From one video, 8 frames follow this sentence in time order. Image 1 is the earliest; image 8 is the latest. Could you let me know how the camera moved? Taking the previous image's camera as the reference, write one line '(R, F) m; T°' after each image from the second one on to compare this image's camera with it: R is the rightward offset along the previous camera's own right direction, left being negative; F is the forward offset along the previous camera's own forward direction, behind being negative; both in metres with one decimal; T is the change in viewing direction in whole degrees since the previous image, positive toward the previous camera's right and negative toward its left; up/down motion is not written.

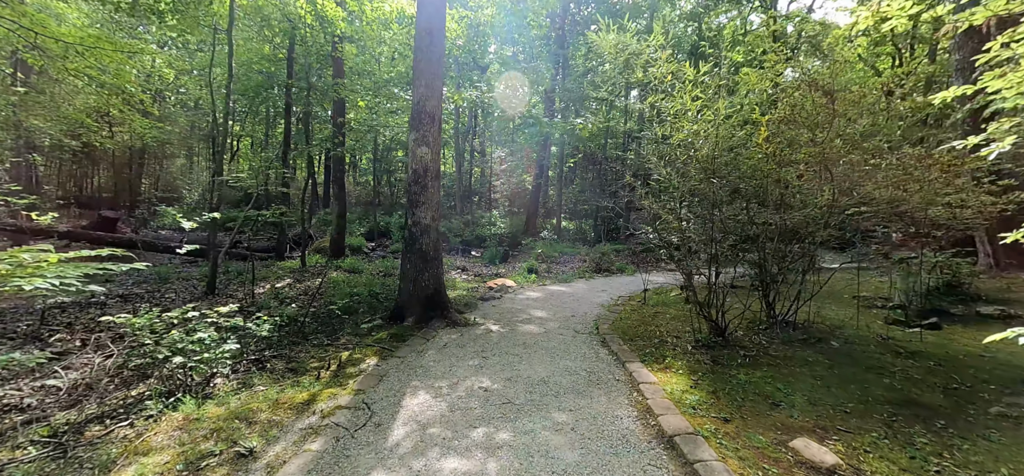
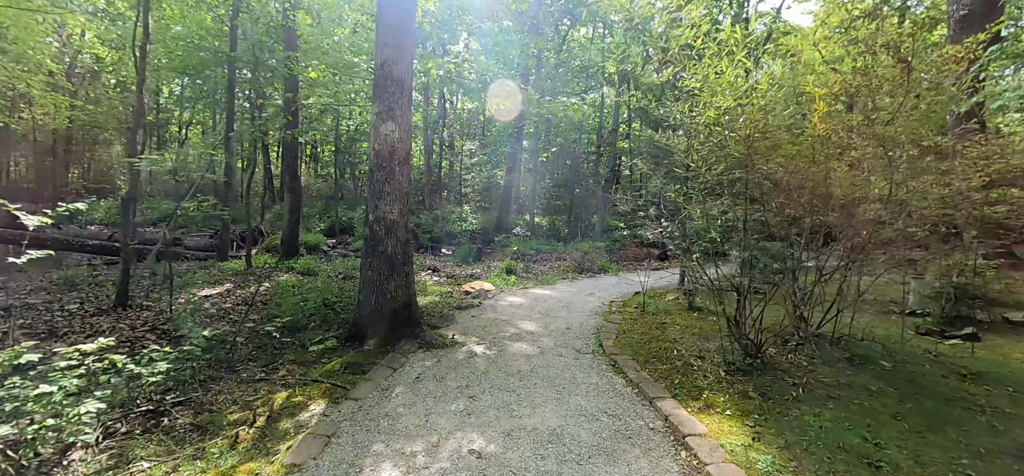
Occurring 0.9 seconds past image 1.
(-0.2, +0.8) m; +4°
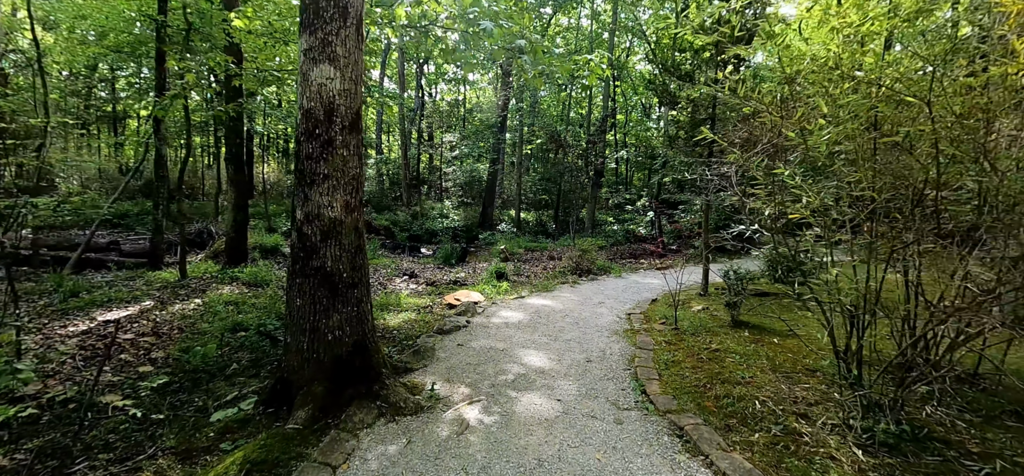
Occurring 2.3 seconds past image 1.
(-0.1, +1.1) m; +2°
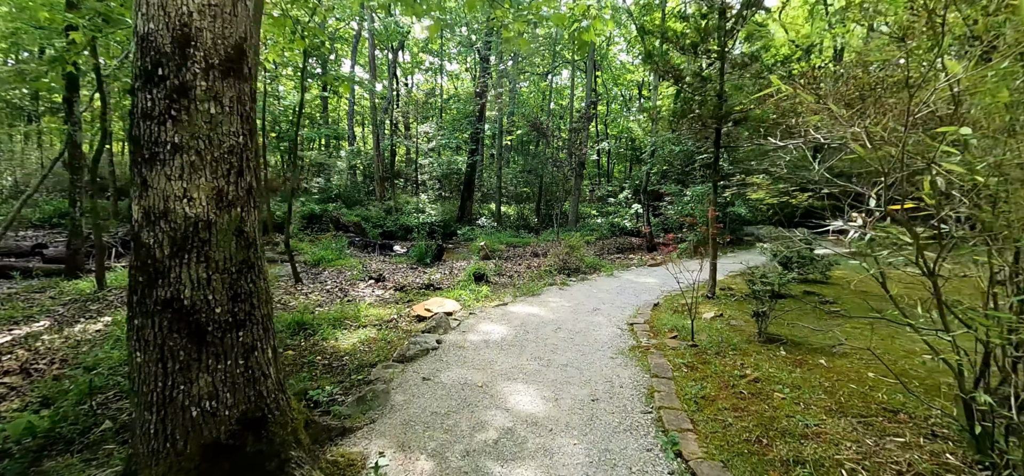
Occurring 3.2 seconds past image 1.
(0.0, +0.8) m; +3°
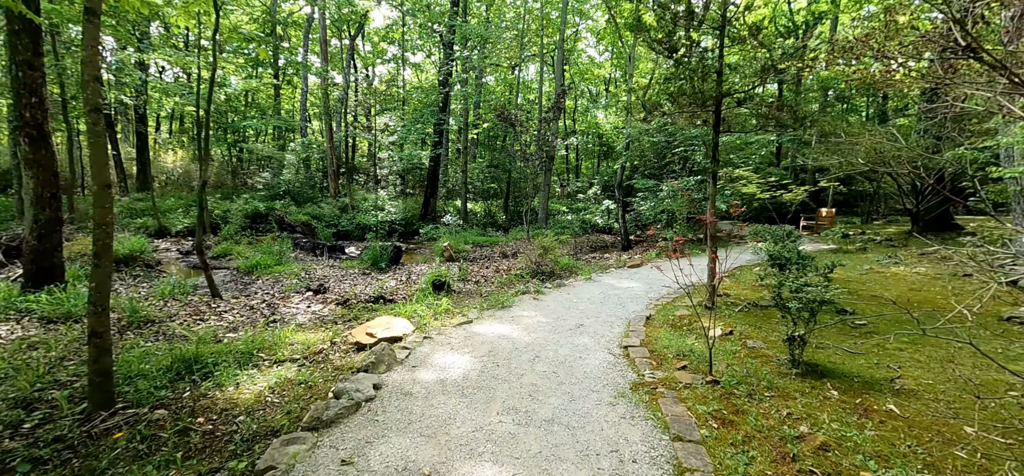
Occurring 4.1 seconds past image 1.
(0.0, +0.8) m; +4°
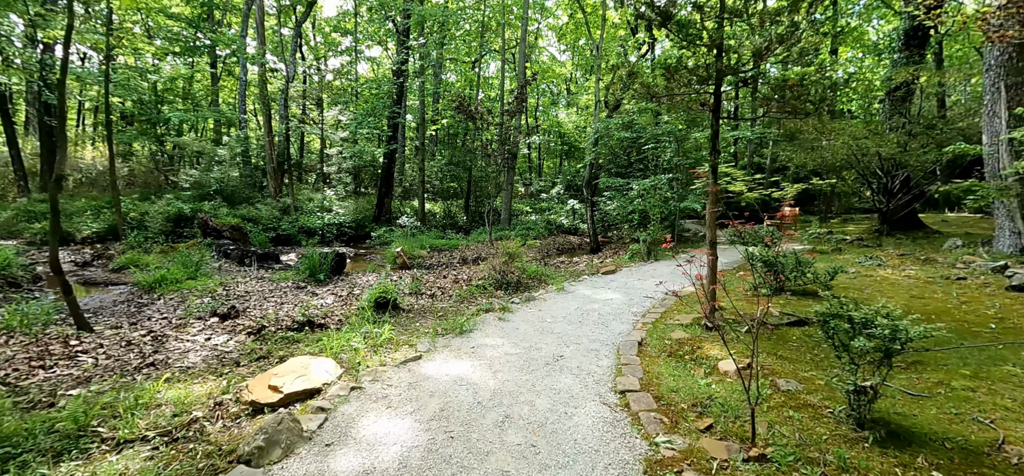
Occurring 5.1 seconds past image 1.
(0.0, +0.8) m; +5°
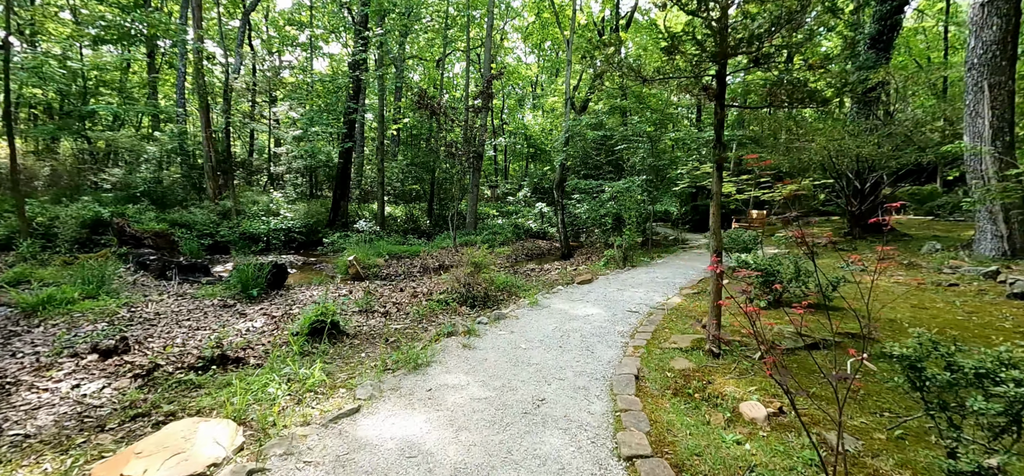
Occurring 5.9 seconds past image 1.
(0.0, +0.7) m; +5°
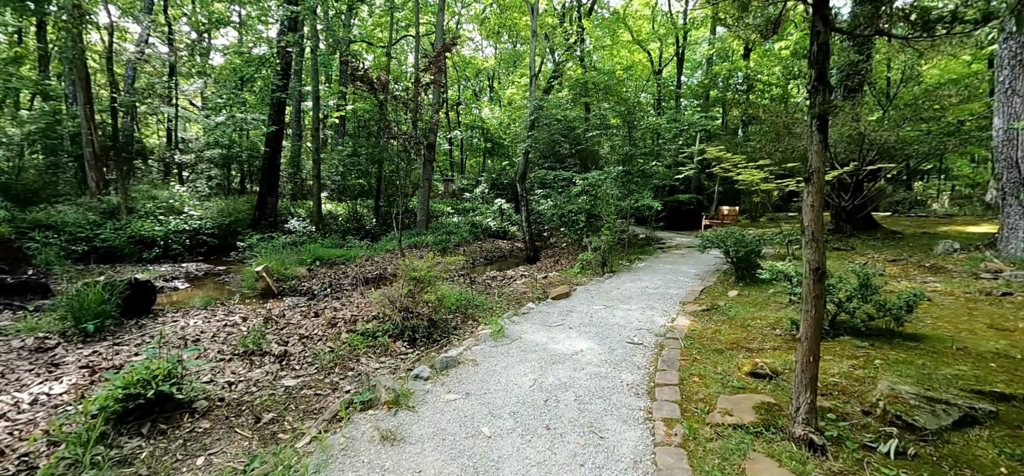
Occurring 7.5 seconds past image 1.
(0.0, +1.3) m; +6°
